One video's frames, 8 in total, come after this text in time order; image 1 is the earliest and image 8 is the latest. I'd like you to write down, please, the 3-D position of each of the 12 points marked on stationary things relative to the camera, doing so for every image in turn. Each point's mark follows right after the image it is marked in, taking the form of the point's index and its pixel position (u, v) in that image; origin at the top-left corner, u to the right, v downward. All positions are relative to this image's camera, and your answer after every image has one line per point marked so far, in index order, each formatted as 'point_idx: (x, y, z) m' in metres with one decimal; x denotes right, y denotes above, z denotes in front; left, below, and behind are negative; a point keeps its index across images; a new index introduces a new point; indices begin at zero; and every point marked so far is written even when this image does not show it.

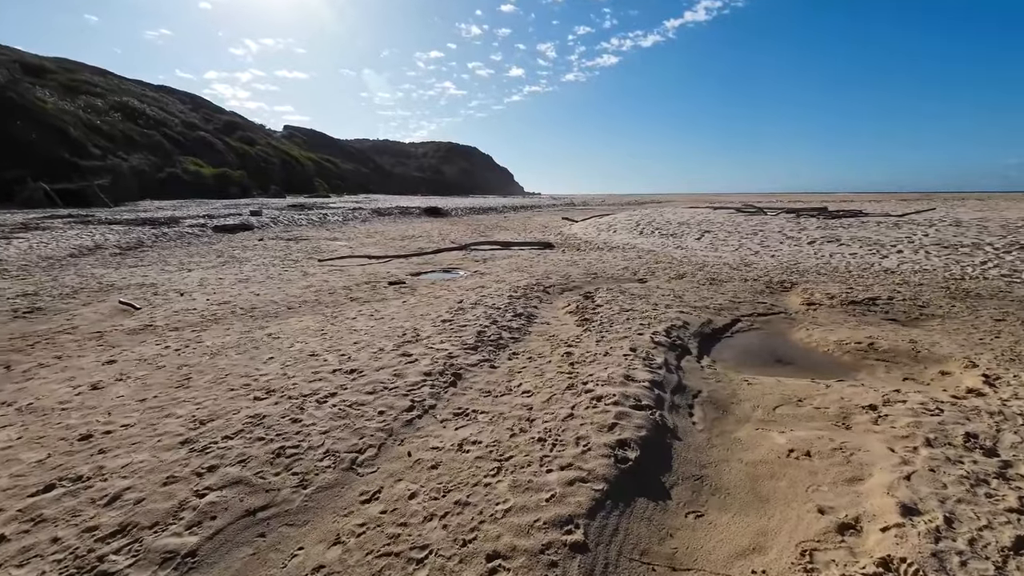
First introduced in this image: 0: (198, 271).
0: (-10.5, +0.6, +14.3) m
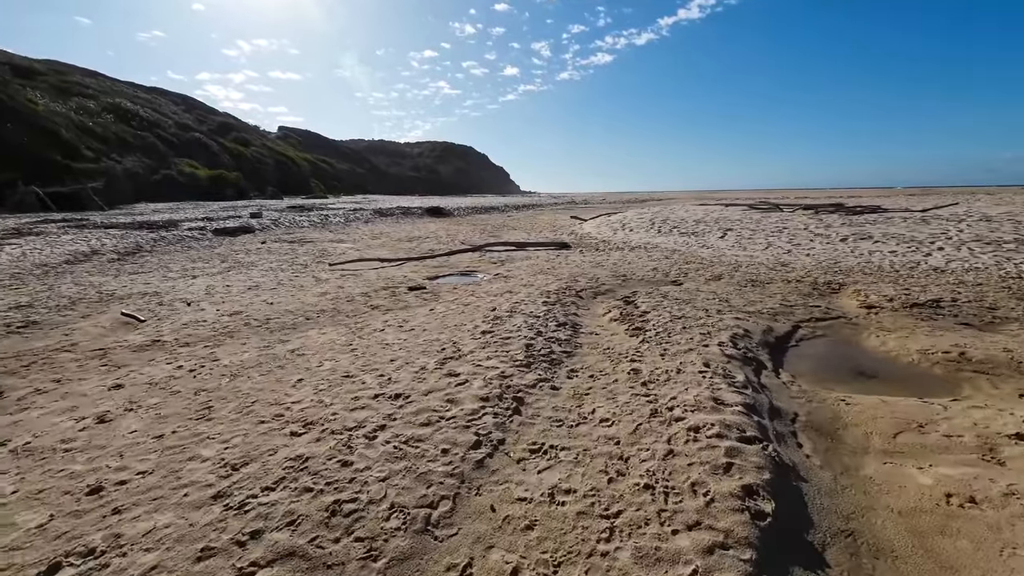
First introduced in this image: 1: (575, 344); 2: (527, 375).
0: (-9.7, +0.3, +13.5) m
1: (+1.0, -0.9, +7.1) m
2: (+0.2, -1.2, +5.8) m
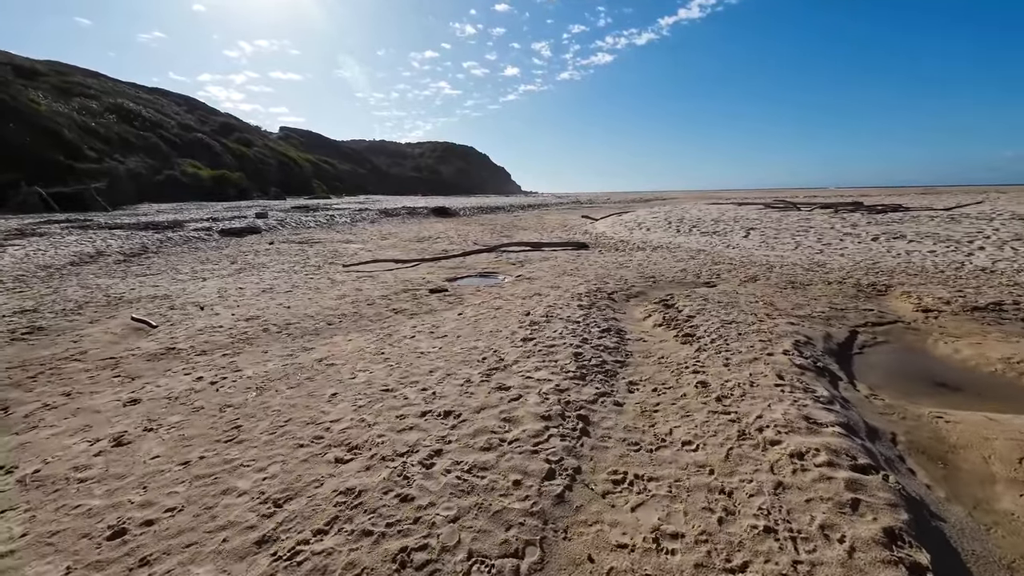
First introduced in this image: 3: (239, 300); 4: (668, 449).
0: (-9.0, +0.2, +12.9) m
1: (+1.7, -1.0, +6.5) m
2: (+0.9, -1.3, +5.3) m
3: (-6.7, -0.3, +10.5) m
4: (+1.5, -1.6, +4.1) m
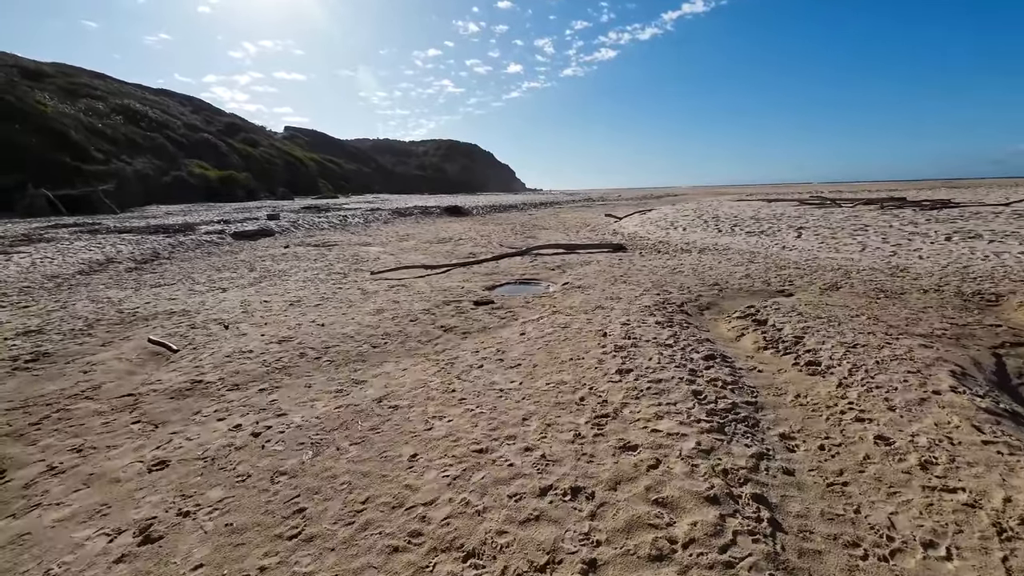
0: (-7.7, -0.1, +11.9) m
1: (+3.0, -1.3, +5.4) m
2: (+2.1, -1.6, +4.1) m
3: (-5.4, -0.6, +9.4) m
4: (+2.7, -1.9, +3.0) m
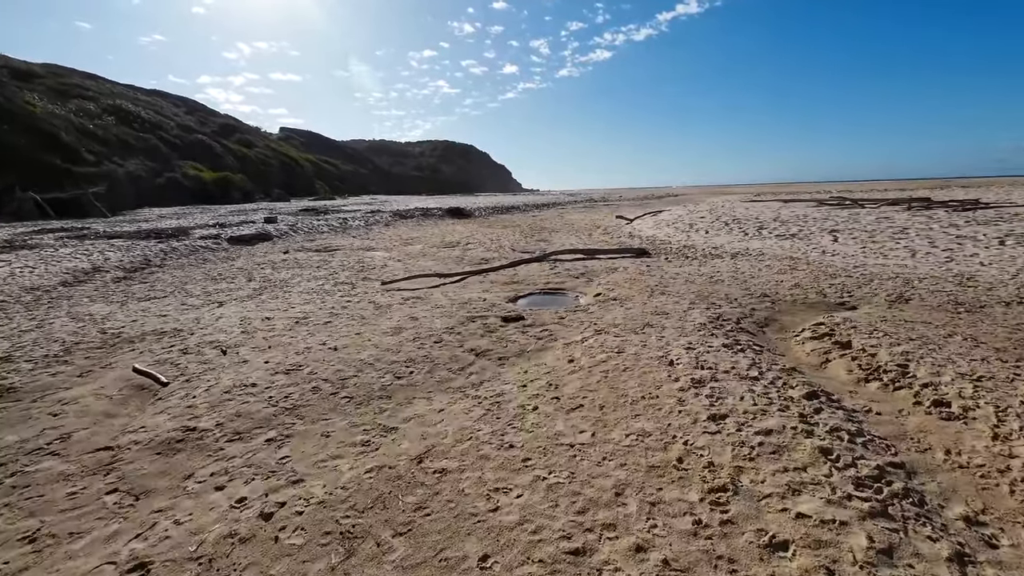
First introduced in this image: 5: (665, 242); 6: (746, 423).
0: (-7.0, -0.4, +10.7) m
1: (+3.8, -1.6, +4.3) m
2: (+2.9, -1.8, +3.0) m
3: (-4.7, -1.0, +8.3) m
4: (+3.5, -2.1, +1.9) m
5: (+6.8, +2.1, +19.0) m
6: (+2.5, -1.4, +4.6) m
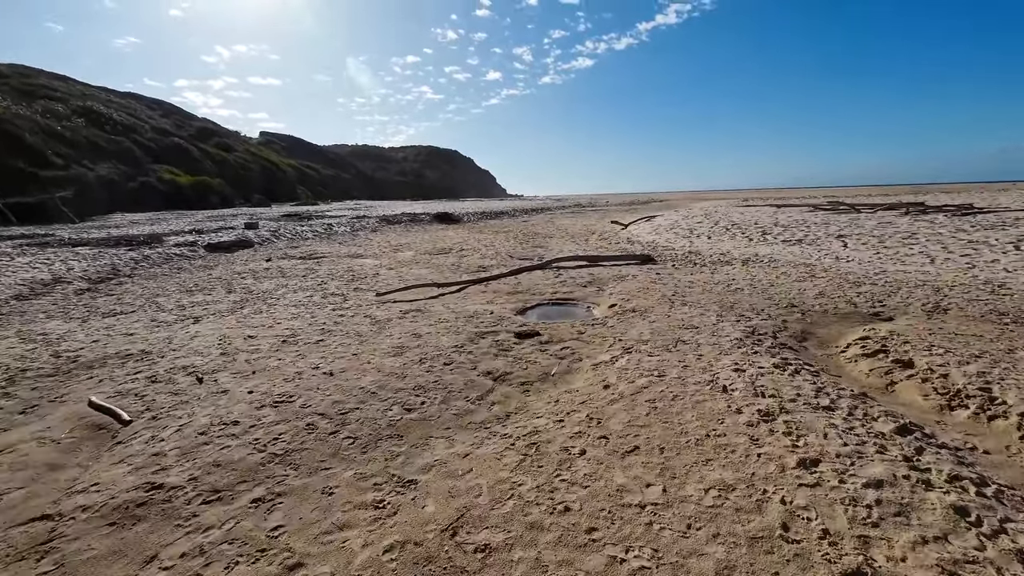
0: (-6.8, -0.8, +9.6) m
1: (+4.2, -1.7, +3.5) m
2: (+3.4, -2.0, +2.3) m
3: (-4.4, -1.2, +7.2) m
4: (+4.1, -2.3, +1.1) m
5: (+6.7, +1.7, +18.4) m
6: (+3.0, -1.6, +3.8) m
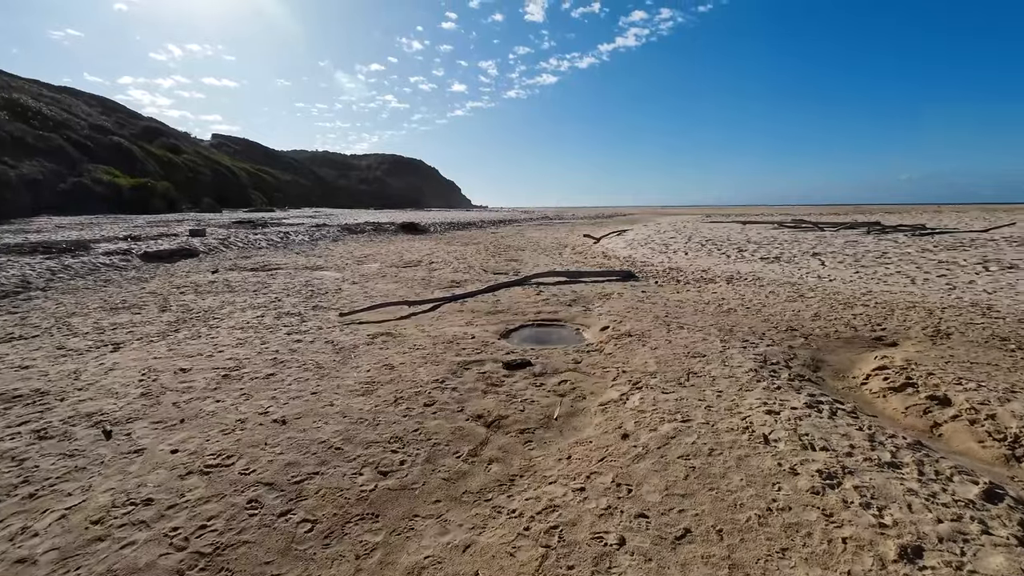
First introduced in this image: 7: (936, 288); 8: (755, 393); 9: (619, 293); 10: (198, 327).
0: (-7.0, -1.1, +8.0) m
1: (+4.4, -2.0, +2.8) m
2: (+3.7, -2.3, +1.5) m
3: (-4.4, -1.6, +5.8) m
4: (+4.5, -2.5, +0.4) m
5: (+5.7, +1.0, +17.9) m
6: (+3.1, -1.9, +3.0) m
7: (+11.6, 0.0, +11.7) m
8: (+3.3, -1.4, +5.9) m
9: (+3.2, -0.1, +12.8) m
10: (-6.9, -0.9, +9.4) m
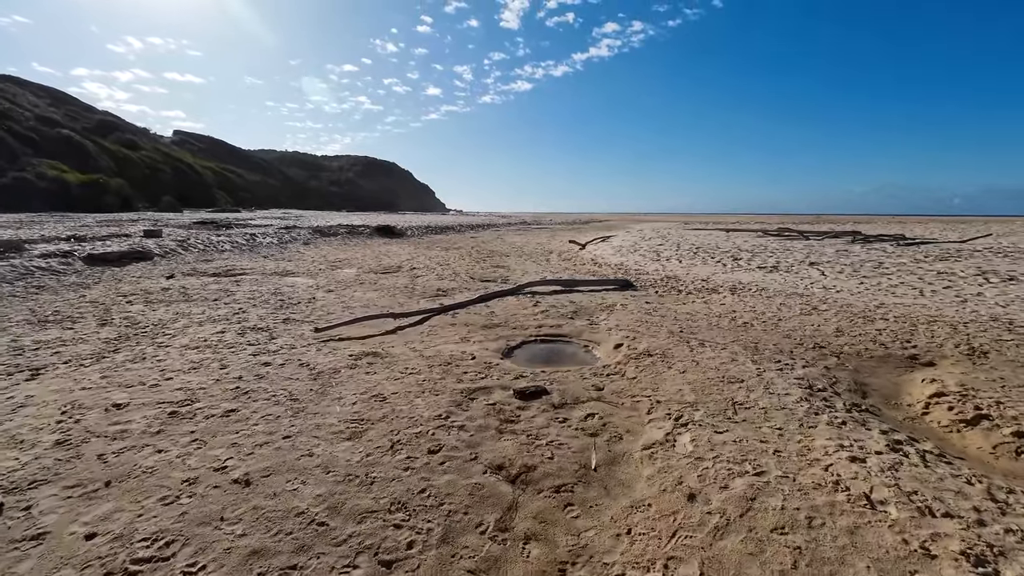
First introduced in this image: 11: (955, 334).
0: (-6.9, -1.3, +6.4) m
1: (+4.9, -2.2, +2.0) m
2: (+4.3, -2.4, +0.6) m
3: (-4.1, -1.8, +4.4) m
4: (+5.1, -2.7, -0.4) m
5: (+5.2, +0.7, +17.2) m
6: (+3.6, -2.1, +2.1) m
7: (+11.5, -0.3, +11.3) m
8: (+3.6, -1.7, +5.0) m
9: (+3.1, -0.4, +11.9) m
10: (-6.8, -1.1, +7.9) m
11: (+9.3, -1.0, +9.0) m
